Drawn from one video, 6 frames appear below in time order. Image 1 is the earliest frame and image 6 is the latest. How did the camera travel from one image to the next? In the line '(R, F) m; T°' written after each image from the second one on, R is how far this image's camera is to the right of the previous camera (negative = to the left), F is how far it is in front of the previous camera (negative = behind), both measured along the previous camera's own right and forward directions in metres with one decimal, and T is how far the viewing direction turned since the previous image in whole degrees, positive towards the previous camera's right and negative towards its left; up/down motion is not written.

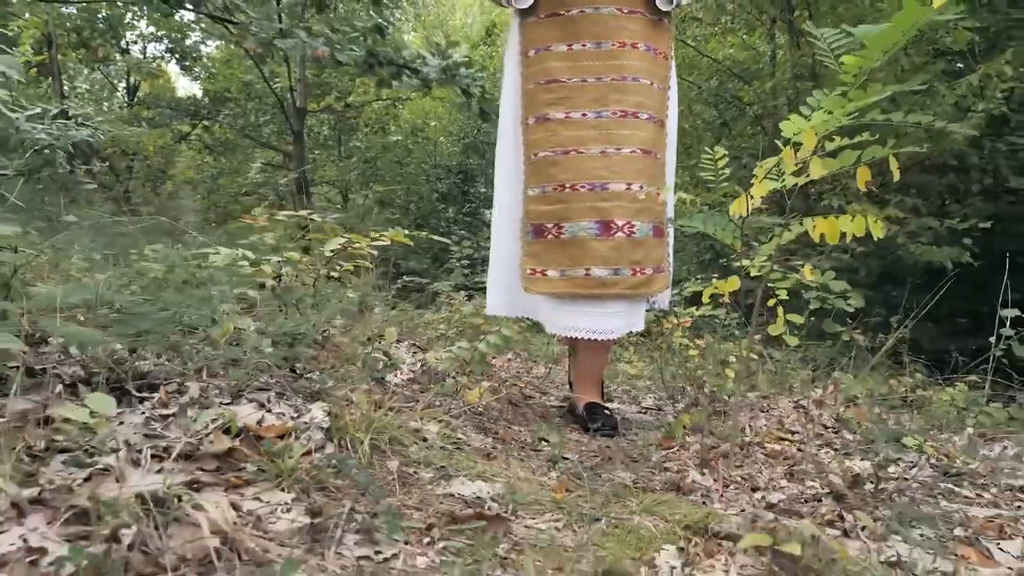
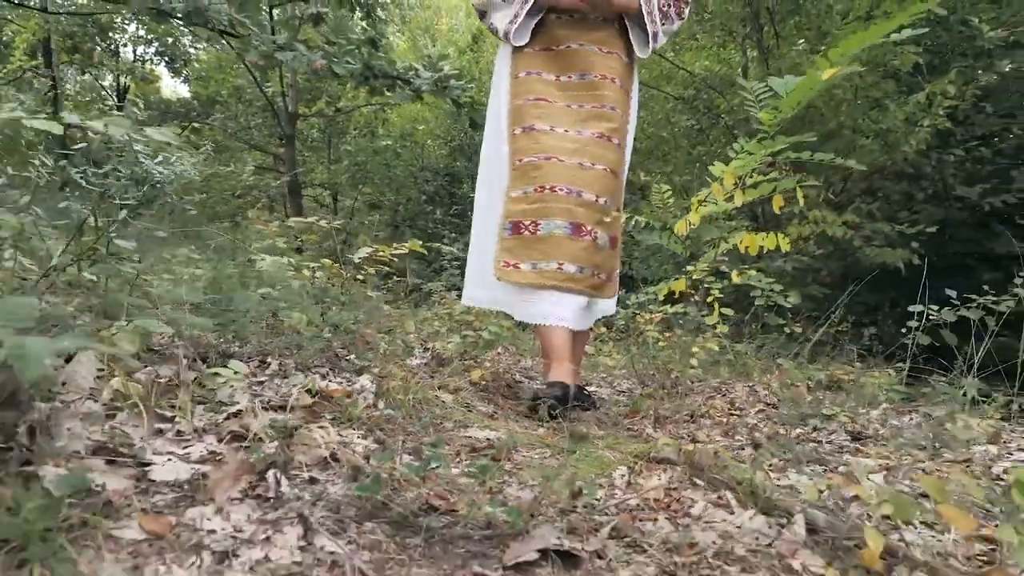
(0.0, -0.4) m; +1°
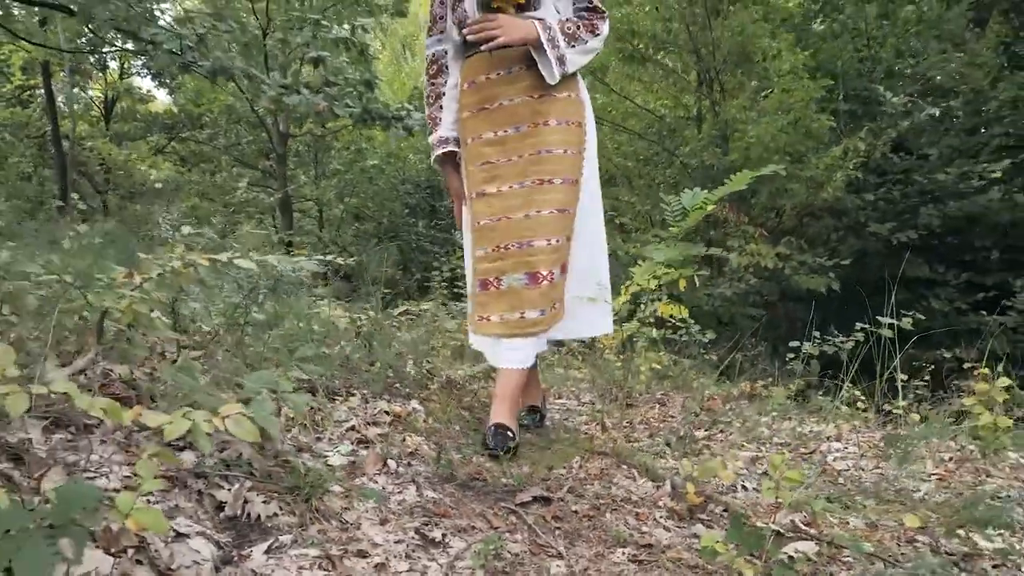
(-0.1, -0.8) m; +2°
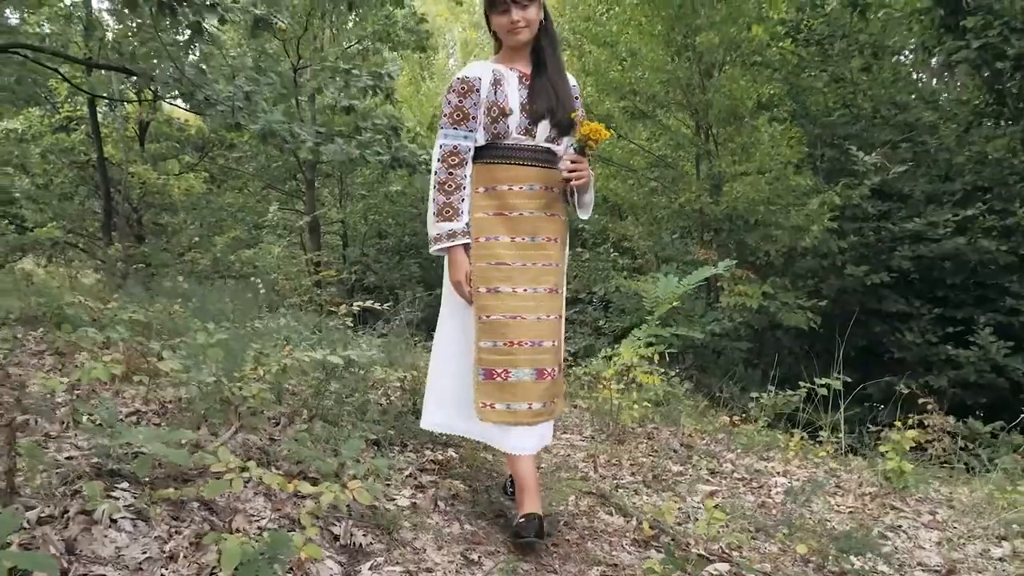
(0.0, -0.7) m; -1°
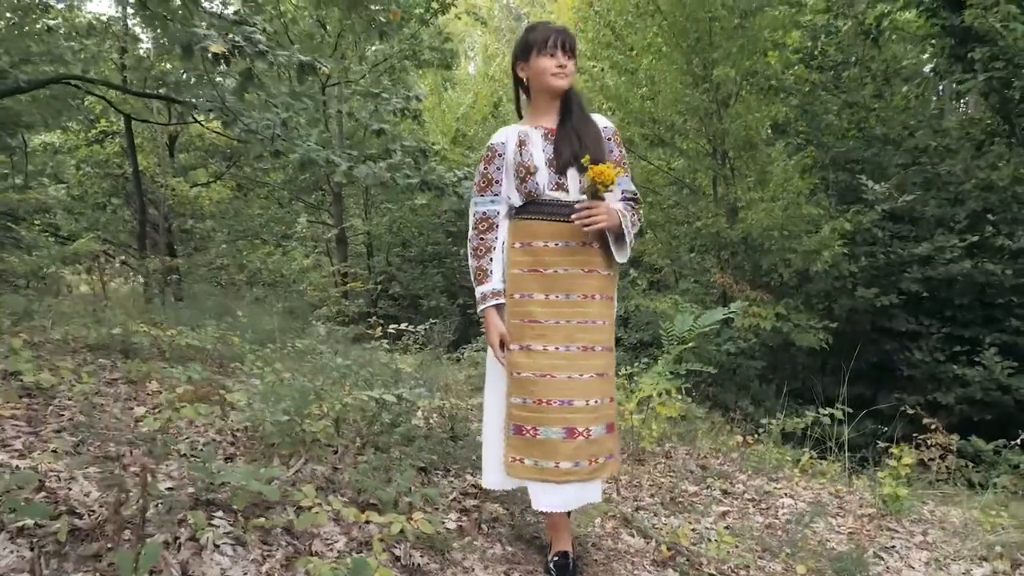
(-0.1, -0.3) m; -1°
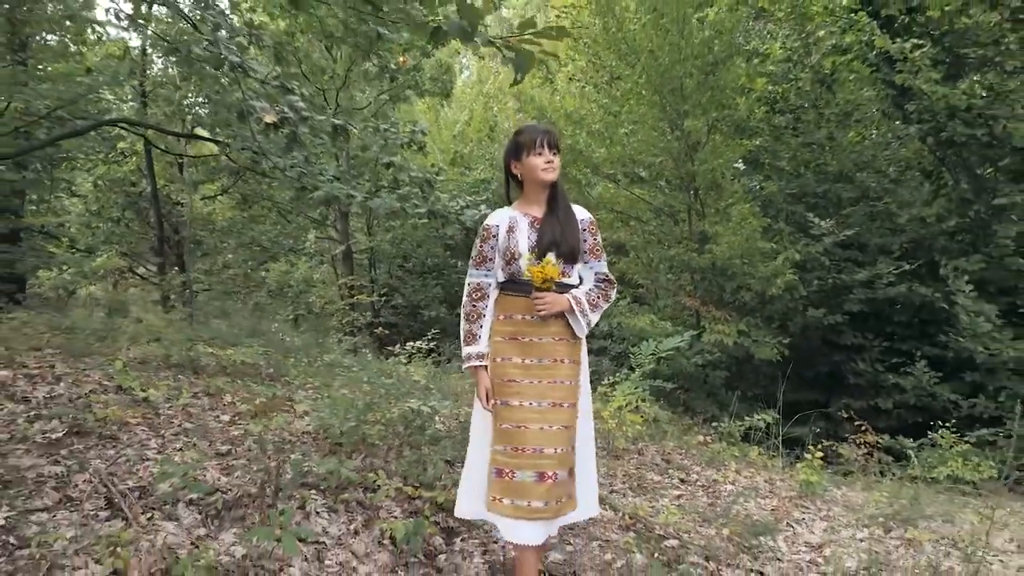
(-0.1, -1.0) m; +1°
